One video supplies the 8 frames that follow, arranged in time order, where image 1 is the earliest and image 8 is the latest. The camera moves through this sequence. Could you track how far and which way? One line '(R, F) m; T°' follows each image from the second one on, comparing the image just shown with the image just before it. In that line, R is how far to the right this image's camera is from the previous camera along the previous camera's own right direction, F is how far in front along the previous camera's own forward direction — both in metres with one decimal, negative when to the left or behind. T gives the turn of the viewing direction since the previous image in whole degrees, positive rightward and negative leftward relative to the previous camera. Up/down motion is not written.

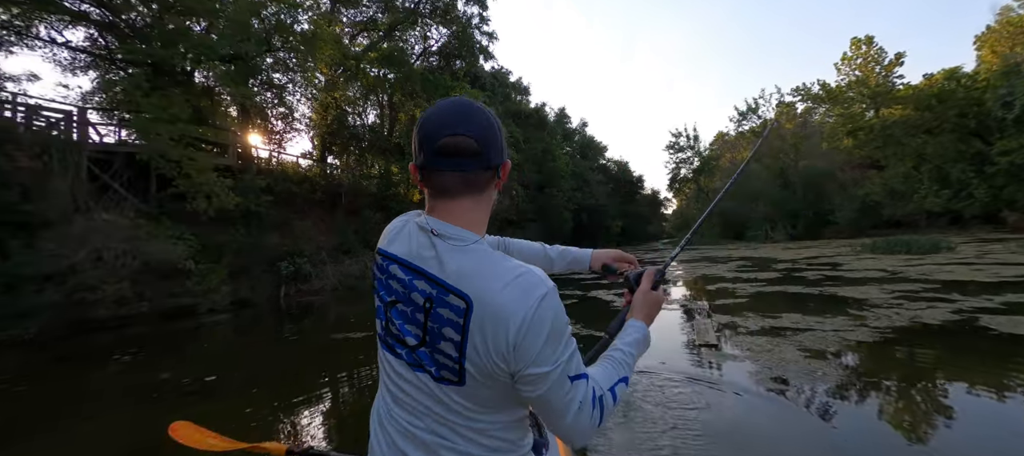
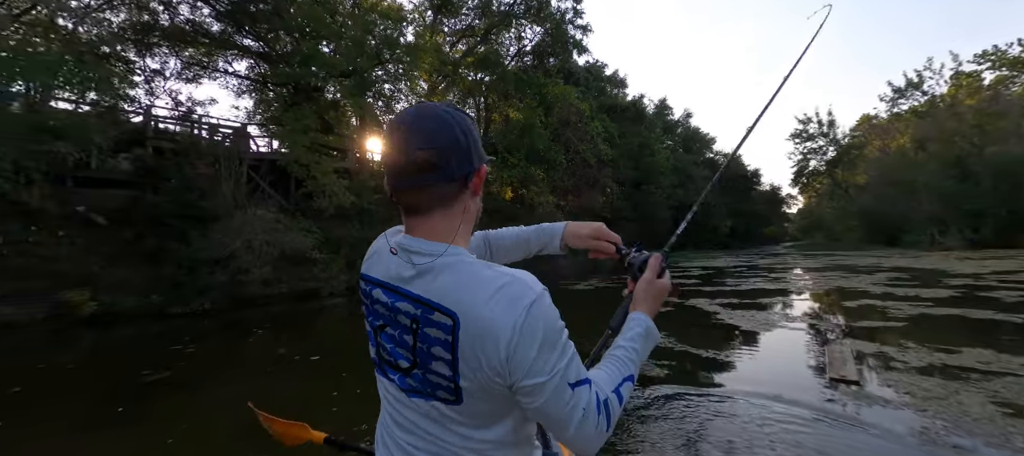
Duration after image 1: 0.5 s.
(+0.4, 0.0) m; -14°
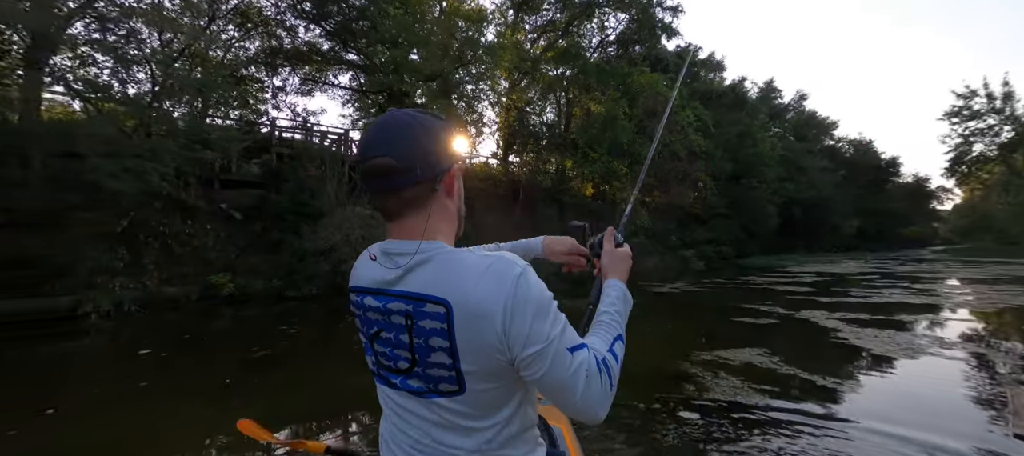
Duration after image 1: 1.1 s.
(+0.4, +0.2) m; -13°
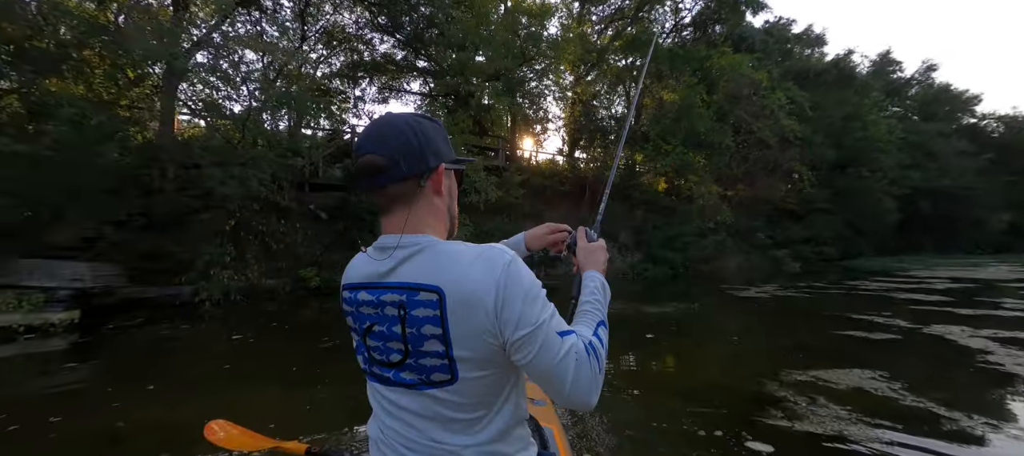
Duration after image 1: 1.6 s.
(+0.4, +0.2) m; -11°
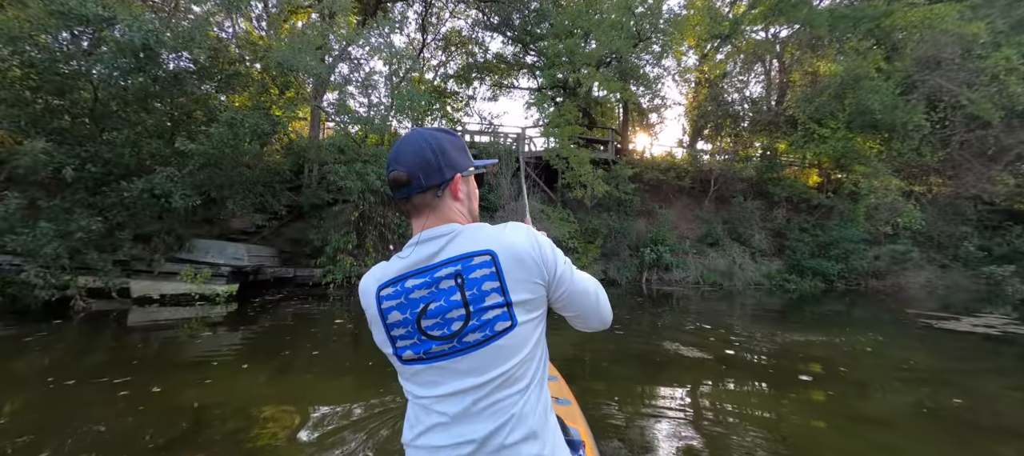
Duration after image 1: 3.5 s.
(+0.3, +0.7) m; -16°
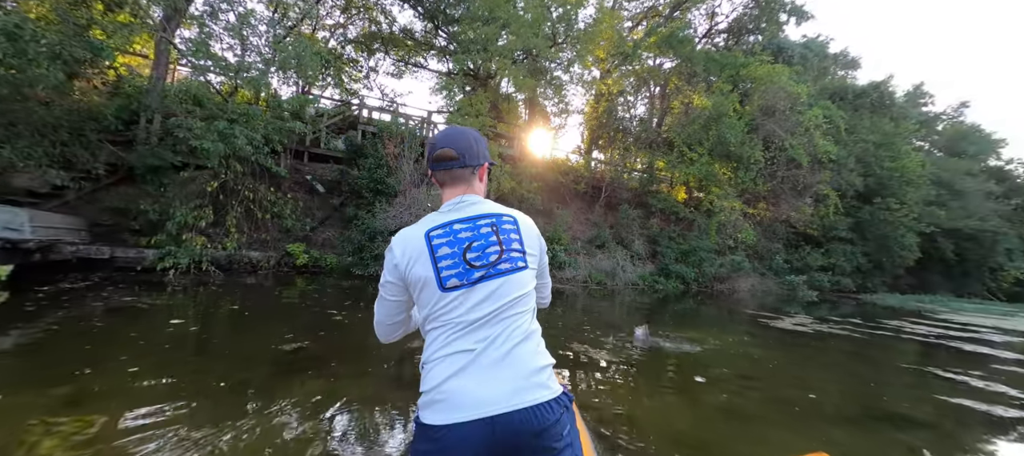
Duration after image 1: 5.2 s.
(-0.8, +0.5) m; +19°
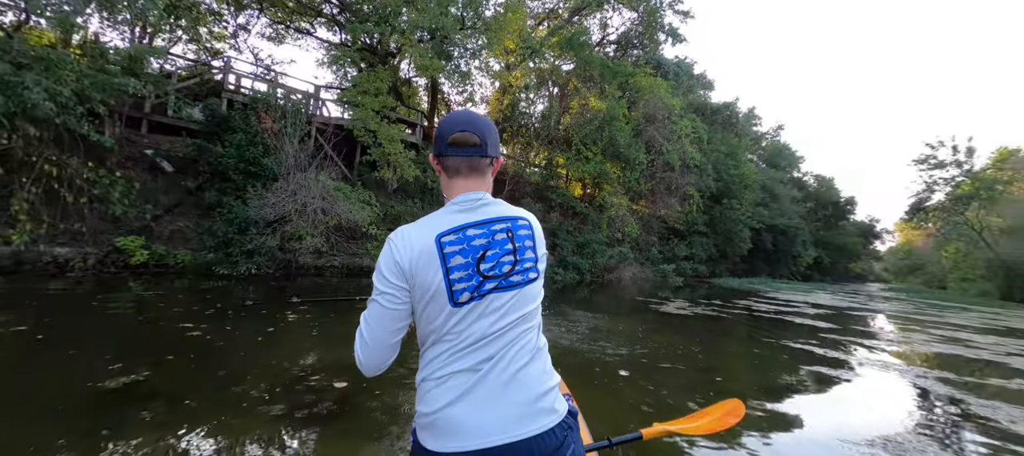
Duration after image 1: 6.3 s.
(-0.8, +0.5) m; +18°
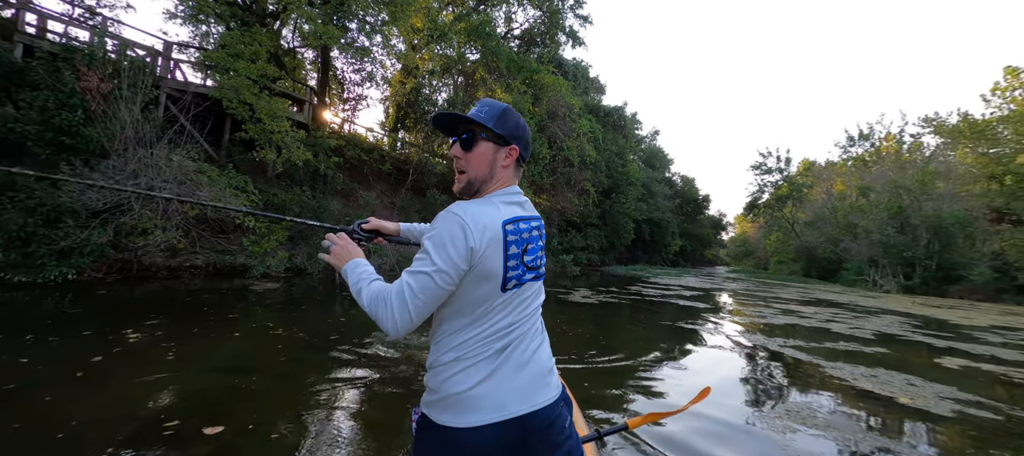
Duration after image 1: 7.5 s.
(-0.7, +0.5) m; +16°
